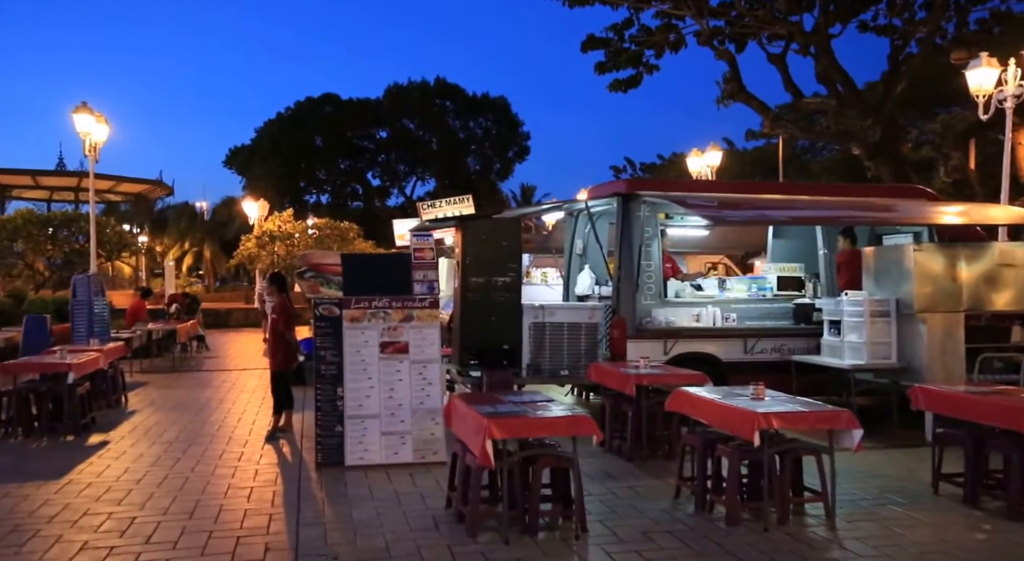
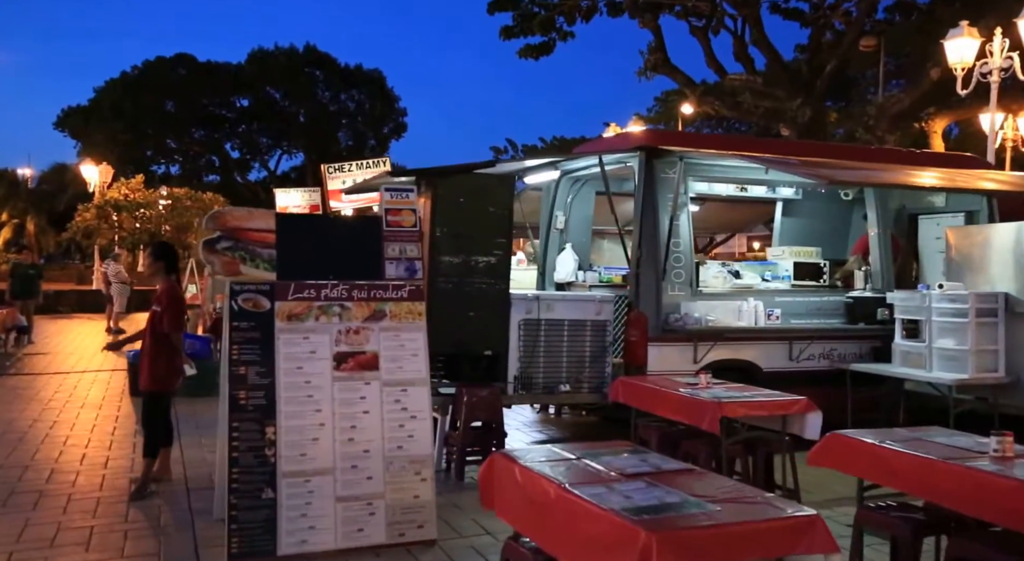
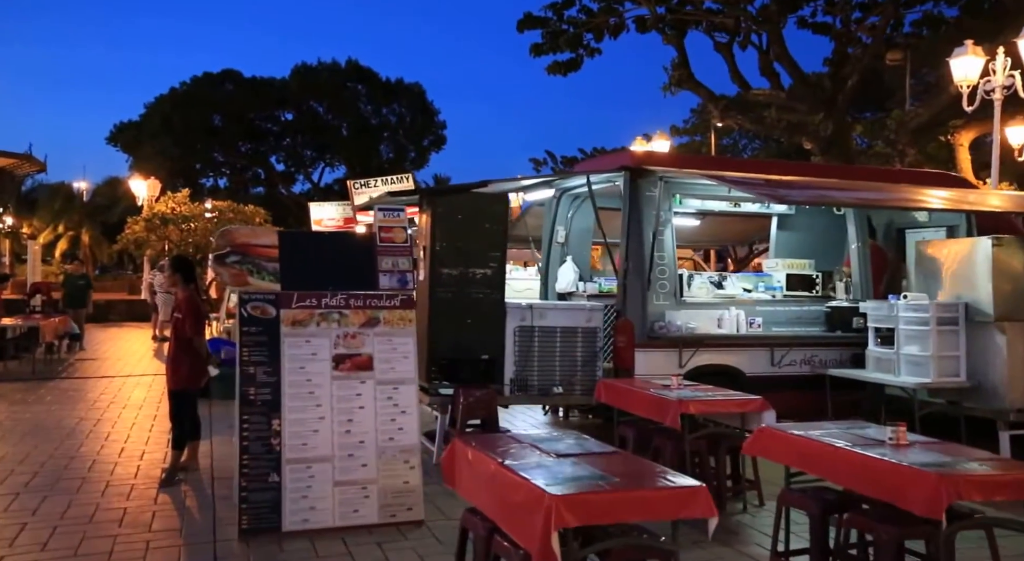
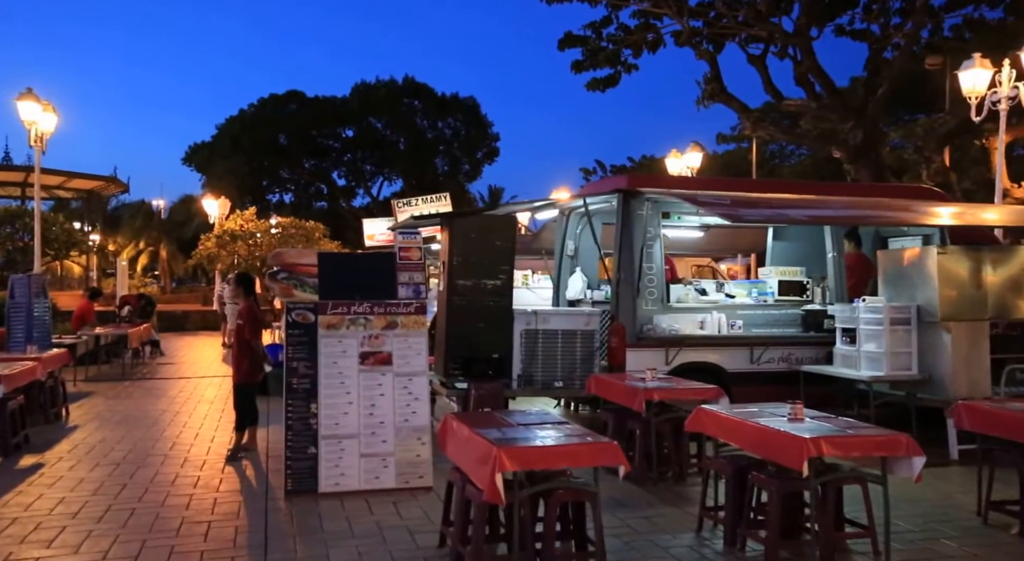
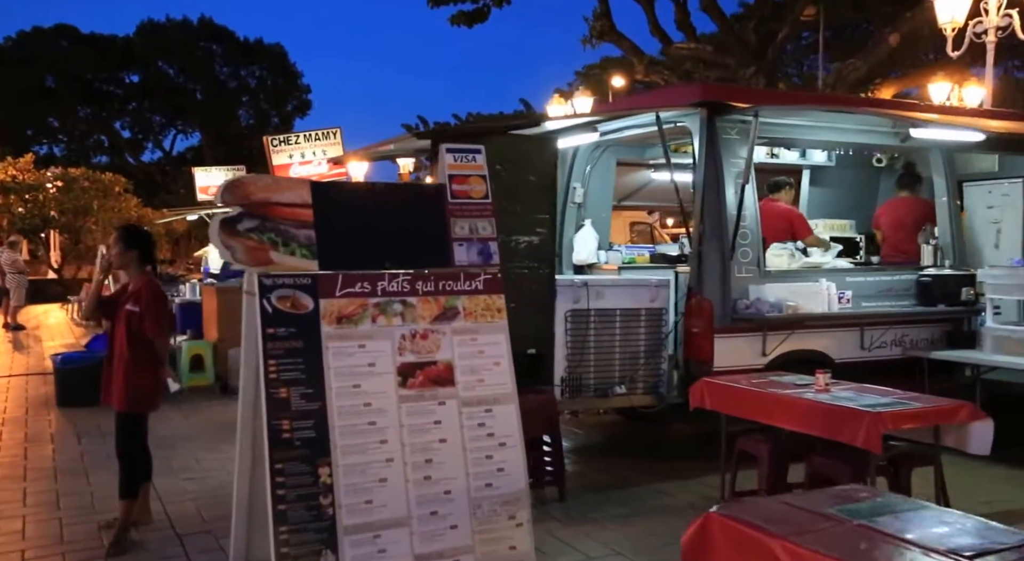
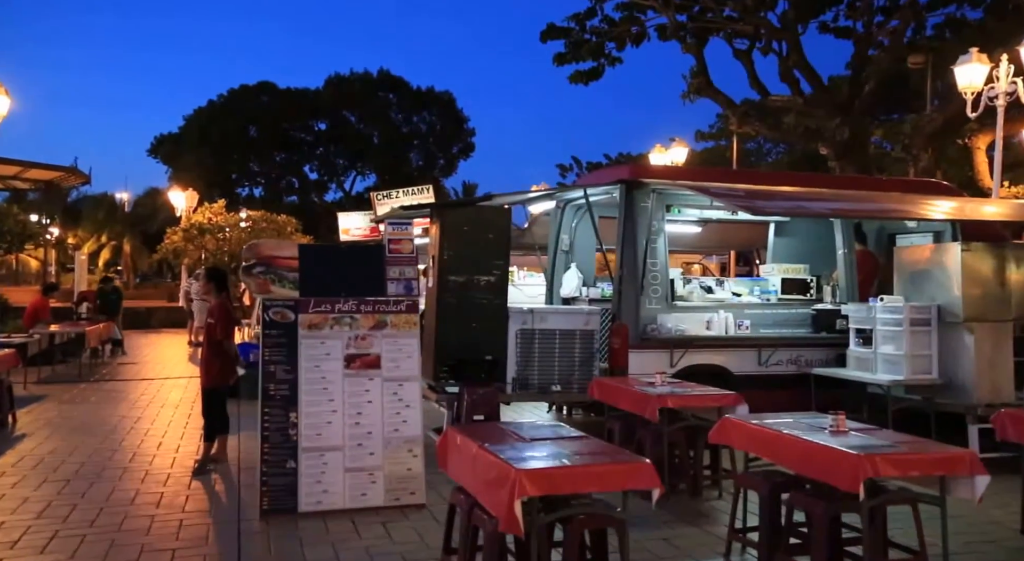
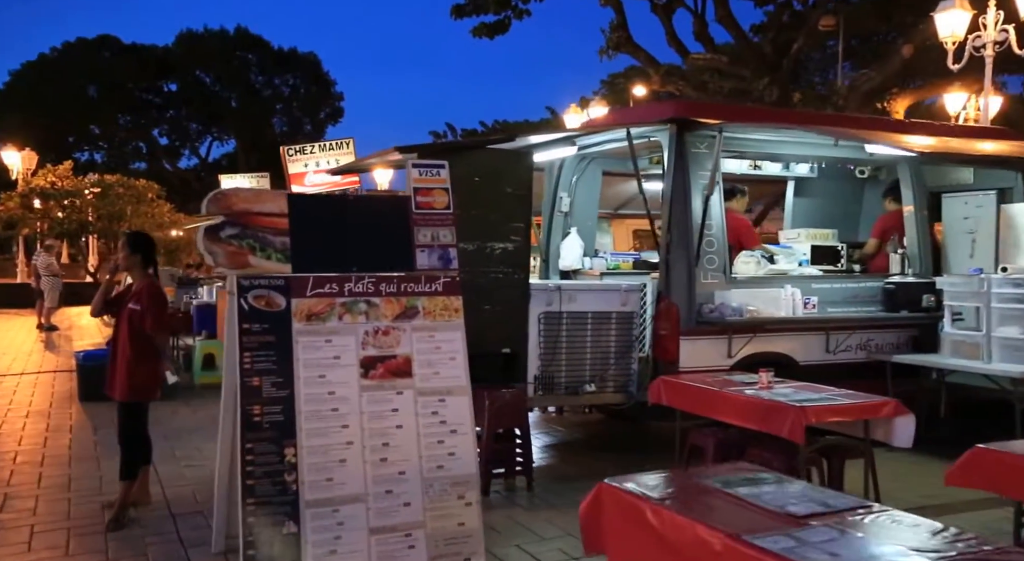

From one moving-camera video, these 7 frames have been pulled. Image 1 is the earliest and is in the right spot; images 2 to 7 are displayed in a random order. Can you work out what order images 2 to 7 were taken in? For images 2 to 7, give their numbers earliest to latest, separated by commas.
4, 6, 3, 2, 7, 5
